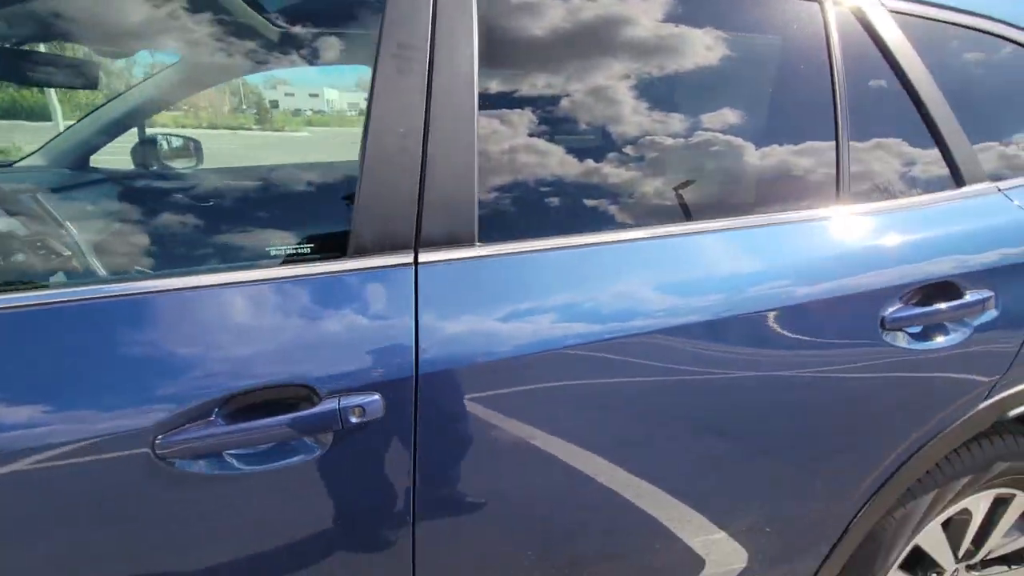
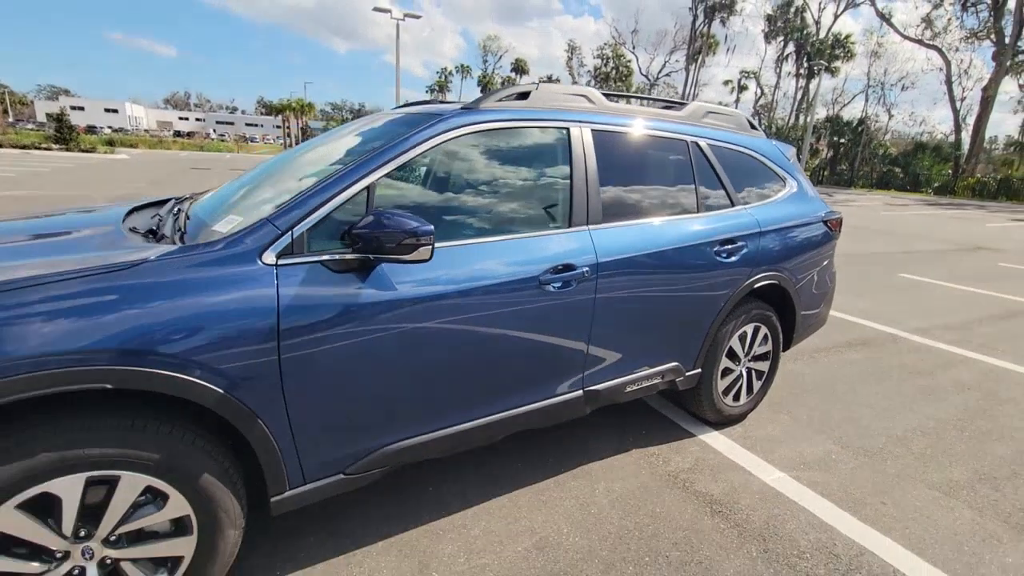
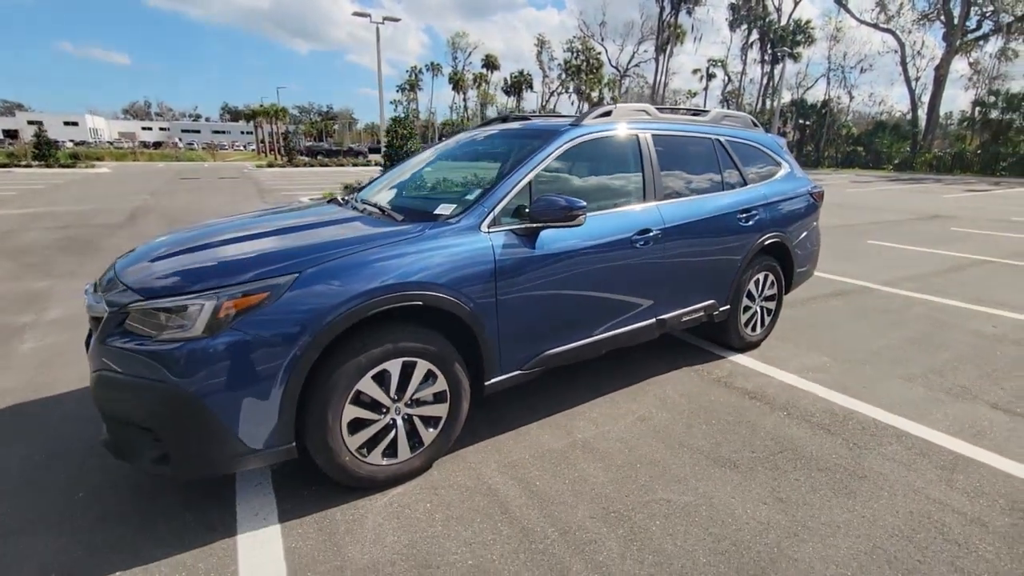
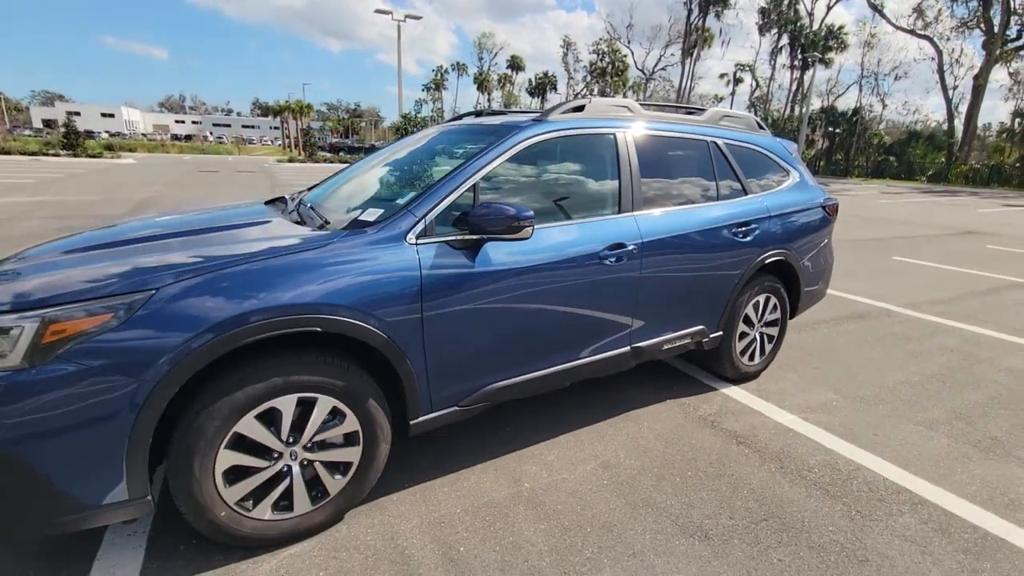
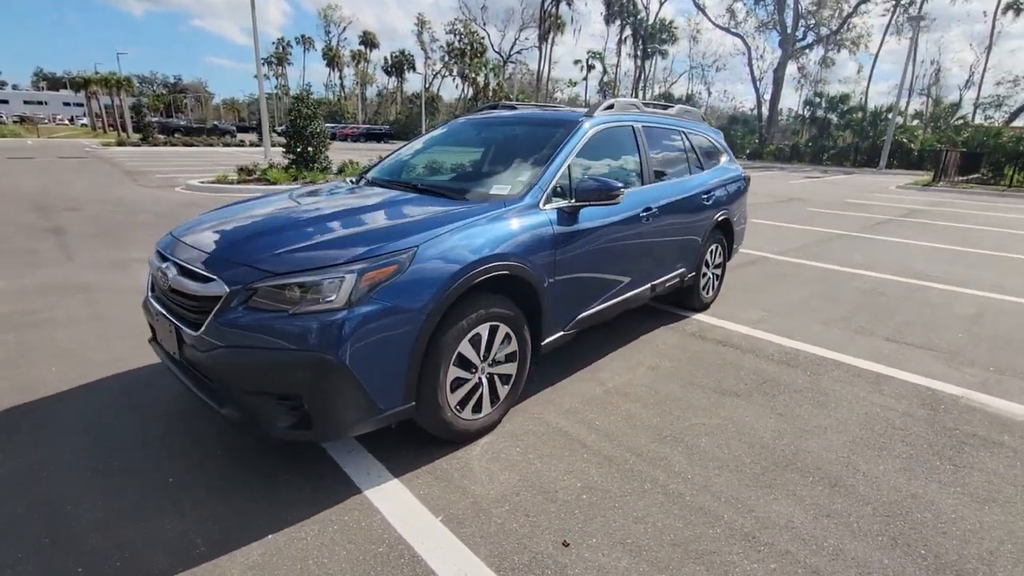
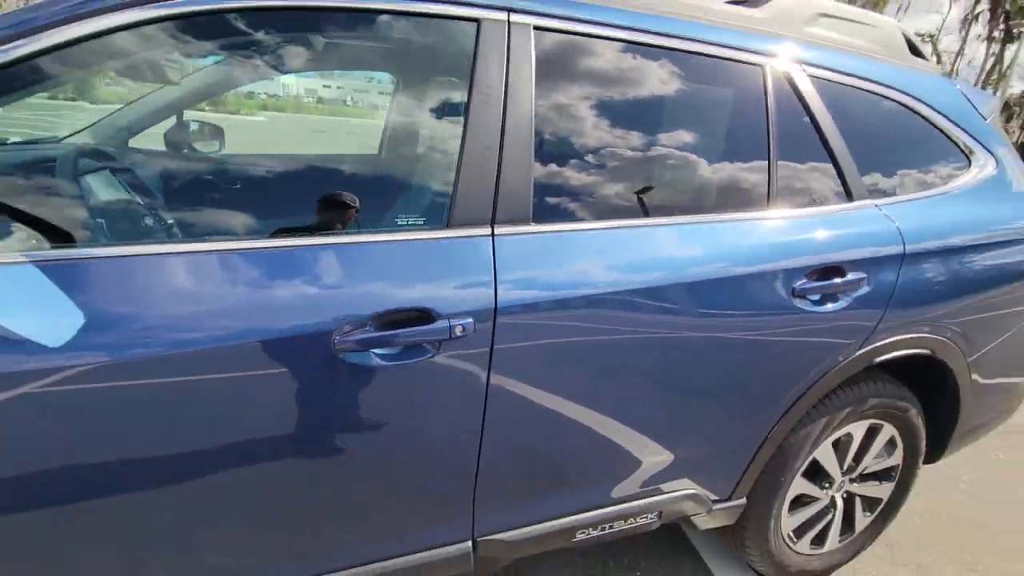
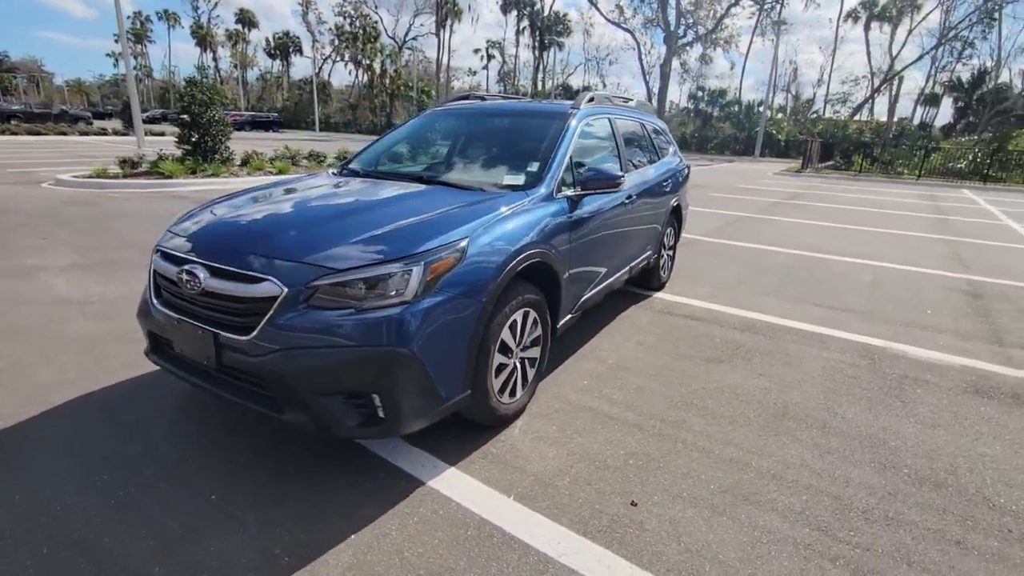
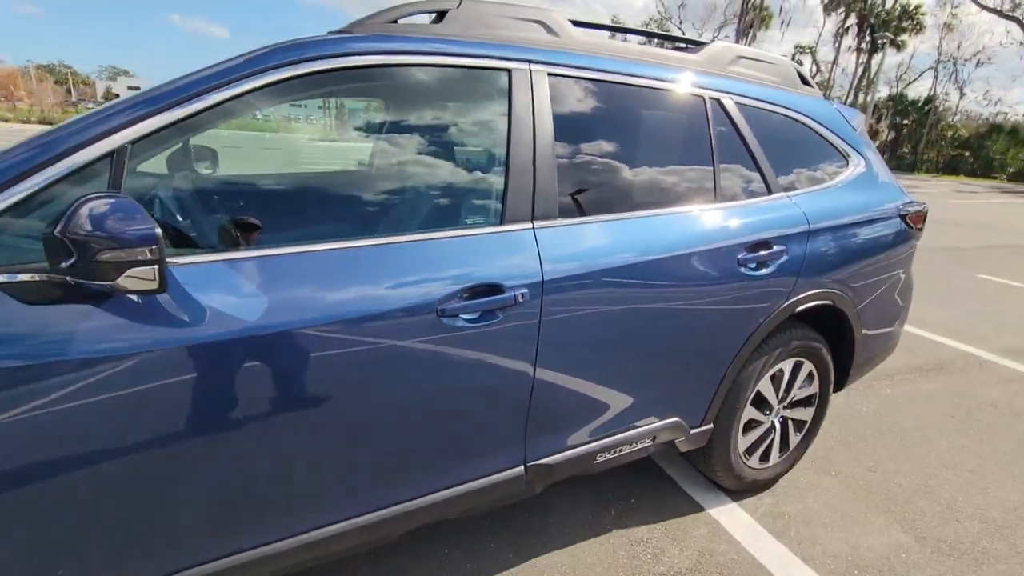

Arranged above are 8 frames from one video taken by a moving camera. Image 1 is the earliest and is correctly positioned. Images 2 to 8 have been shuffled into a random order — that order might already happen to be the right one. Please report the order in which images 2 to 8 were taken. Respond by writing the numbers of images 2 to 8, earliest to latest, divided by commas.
6, 8, 2, 4, 3, 5, 7
